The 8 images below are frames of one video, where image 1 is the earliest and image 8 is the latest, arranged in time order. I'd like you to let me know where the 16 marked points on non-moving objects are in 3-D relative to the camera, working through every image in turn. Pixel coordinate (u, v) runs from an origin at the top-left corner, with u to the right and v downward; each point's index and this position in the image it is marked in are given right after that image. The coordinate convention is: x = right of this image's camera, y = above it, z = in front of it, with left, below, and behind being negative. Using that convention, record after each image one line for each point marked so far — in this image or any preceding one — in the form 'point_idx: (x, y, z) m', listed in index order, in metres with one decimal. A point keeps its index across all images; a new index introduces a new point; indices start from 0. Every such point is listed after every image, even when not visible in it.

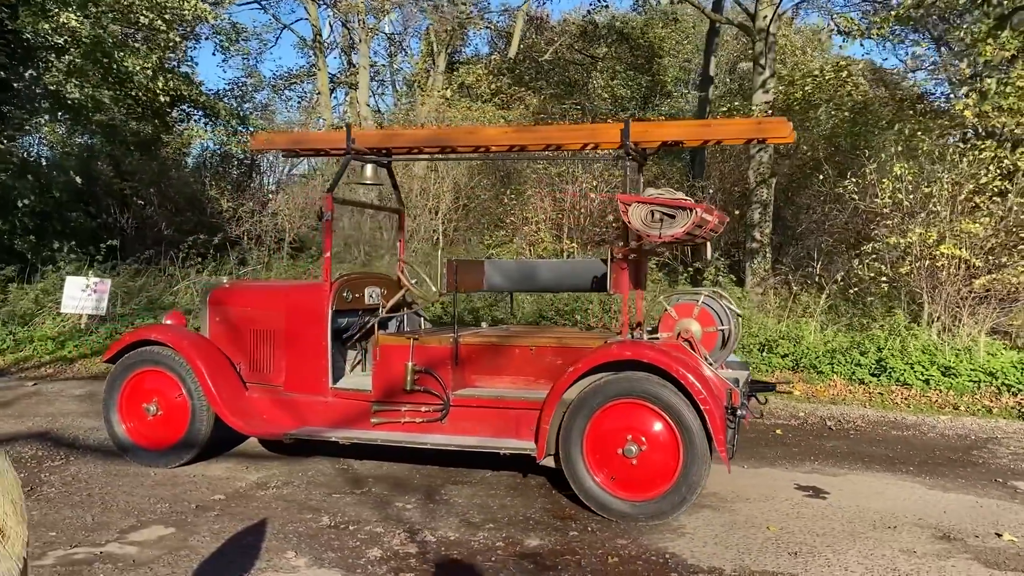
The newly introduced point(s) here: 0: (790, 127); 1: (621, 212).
0: (+1.3, +0.7, +4.0) m
1: (+0.5, +0.3, +3.9) m
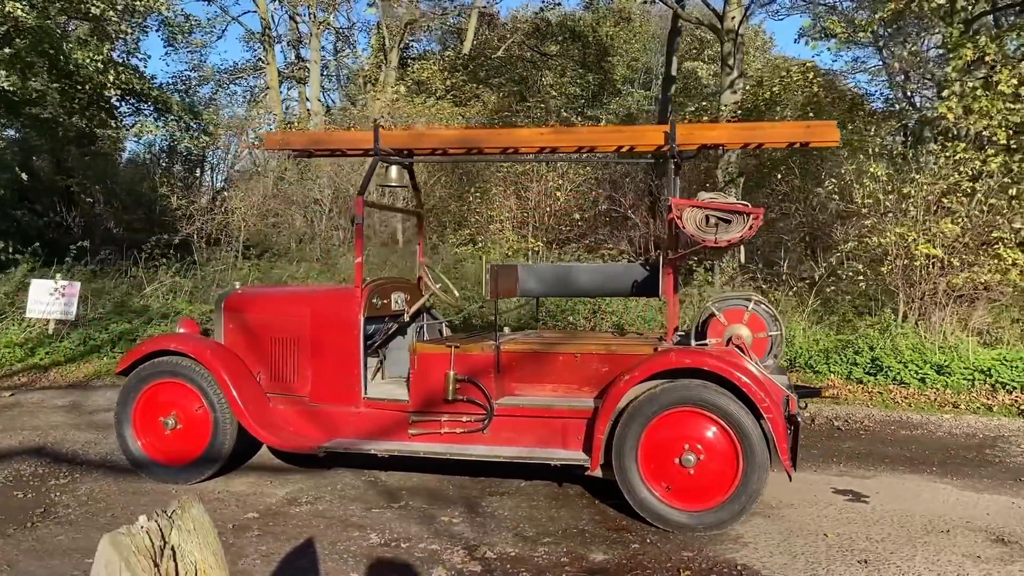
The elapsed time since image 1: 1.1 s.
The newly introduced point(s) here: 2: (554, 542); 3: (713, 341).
0: (+1.5, +0.7, +4.0) m
1: (+0.7, +0.3, +3.8) m
2: (+0.2, -1.1, +3.7) m
3: (+0.9, -0.2, +4.0) m
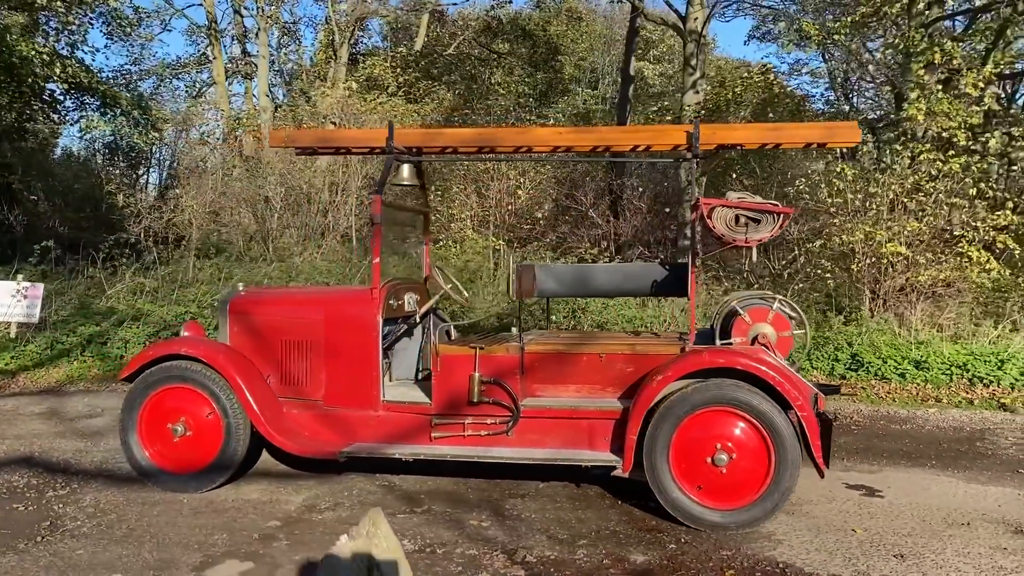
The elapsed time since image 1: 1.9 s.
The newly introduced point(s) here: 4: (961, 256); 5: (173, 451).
0: (+1.6, +0.7, +4.0) m
1: (+0.8, +0.3, +3.9) m
2: (+0.3, -1.1, +3.6) m
3: (+1.0, -0.2, +4.0) m
4: (+4.7, +0.3, +9.4) m
5: (-1.6, -0.8, +4.3) m
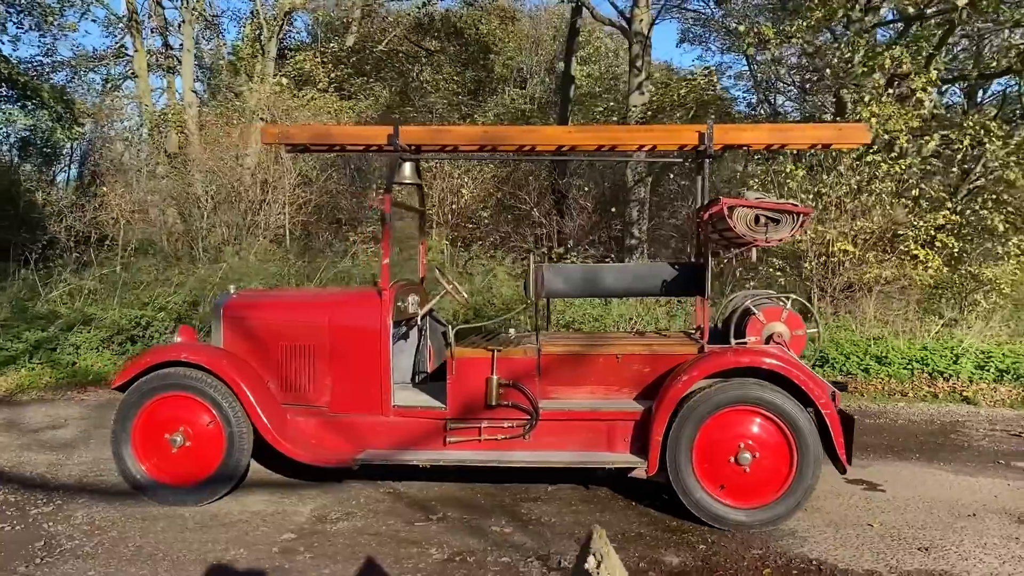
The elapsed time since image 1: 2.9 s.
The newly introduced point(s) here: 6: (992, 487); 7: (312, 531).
0: (+1.7, +0.7, +4.1) m
1: (+0.9, +0.3, +3.9) m
2: (+0.4, -1.1, +3.6) m
3: (+1.1, -0.2, +4.1) m
4: (+4.3, +0.4, +9.7) m
5: (-1.6, -0.8, +4.0) m
6: (+2.5, -1.0, +4.6) m
7: (-0.9, -1.0, +3.8) m
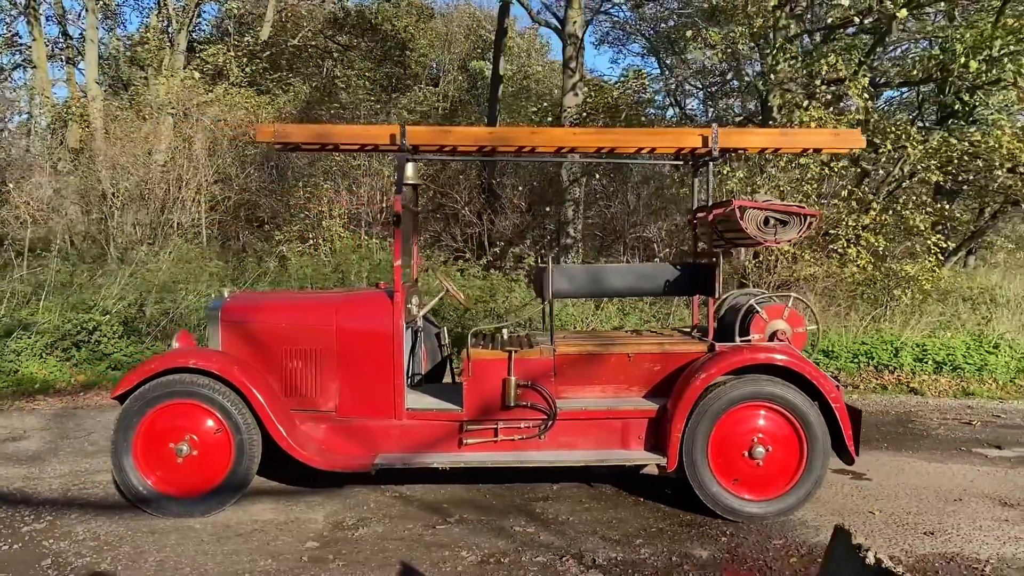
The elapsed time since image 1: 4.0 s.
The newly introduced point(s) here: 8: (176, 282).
0: (+1.7, +0.7, +4.3) m
1: (+1.0, +0.3, +4.0) m
2: (+0.6, -1.1, +3.7) m
3: (+1.2, -0.2, +4.2) m
4: (+3.7, +0.4, +10.2) m
5: (-1.5, -0.8, +3.9) m
6: (+2.5, -1.0, +4.8) m
7: (-0.8, -1.1, +3.7) m
8: (-3.1, +0.1, +8.0) m
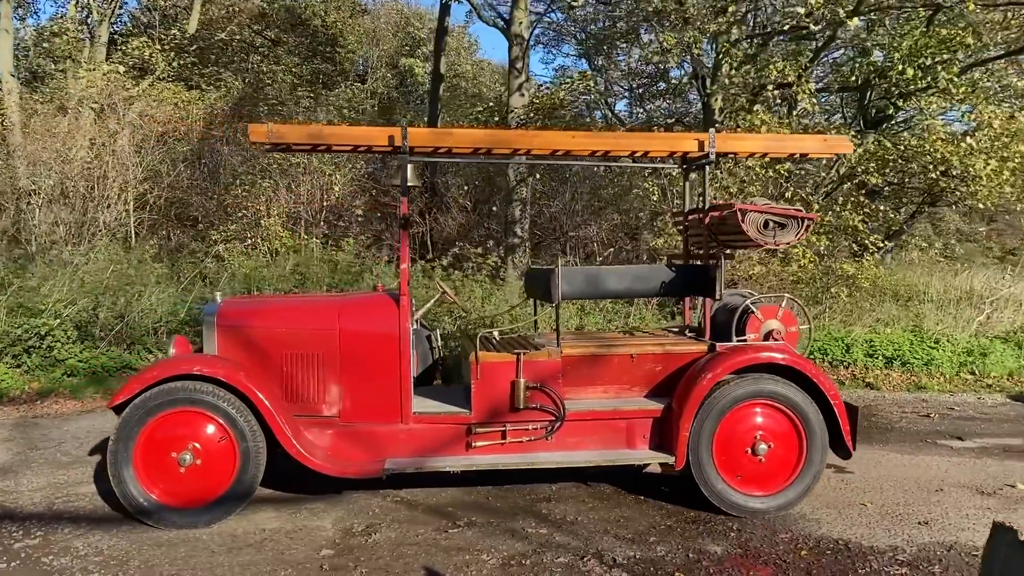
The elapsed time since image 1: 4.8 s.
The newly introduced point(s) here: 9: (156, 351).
0: (+1.7, +0.7, +4.5) m
1: (+1.0, +0.3, +4.1) m
2: (+0.6, -1.1, +3.7) m
3: (+1.2, -0.2, +4.3) m
4: (+3.2, +0.4, +10.5) m
5: (-1.4, -0.8, +3.8) m
6: (+2.4, -1.0, +5.1) m
7: (-0.7, -1.1, +3.7) m
8: (-3.4, 0.0, +7.7) m
9: (-3.0, -0.5, +7.5) m
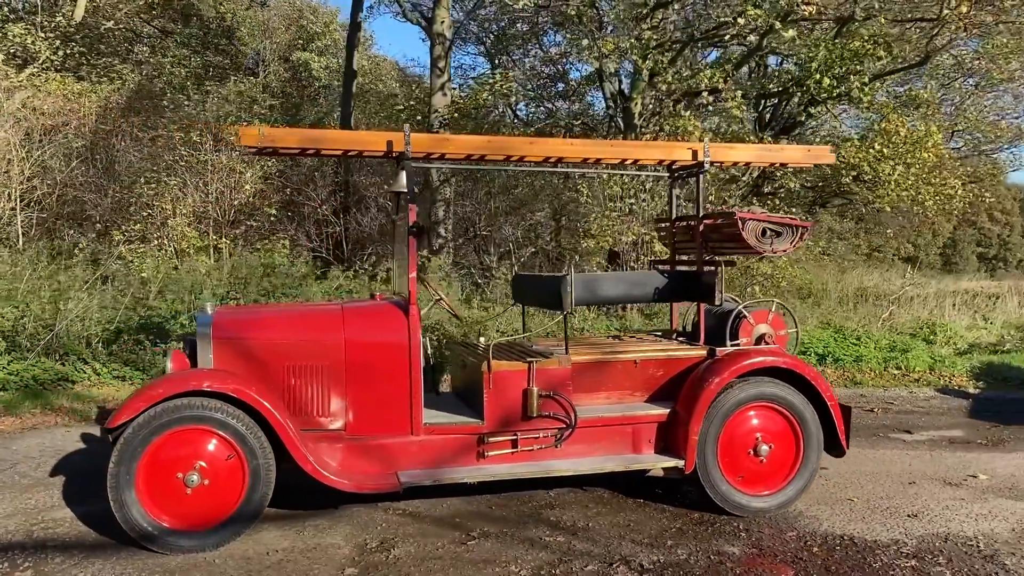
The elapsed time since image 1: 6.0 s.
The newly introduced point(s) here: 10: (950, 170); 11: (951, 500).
0: (+1.7, +0.7, +4.7) m
1: (+1.1, +0.3, +4.2) m
2: (+0.7, -1.1, +3.8) m
3: (+1.2, -0.3, +4.4) m
4: (+2.4, +0.4, +10.8) m
5: (-1.3, -0.9, +3.6) m
6: (+2.3, -1.0, +5.4) m
7: (-0.6, -1.1, +3.6) m
8: (-3.8, 0.0, +7.3) m
9: (-3.4, -0.6, +7.1) m
10: (+6.5, +1.7, +13.0) m
11: (+2.2, -1.1, +4.4) m
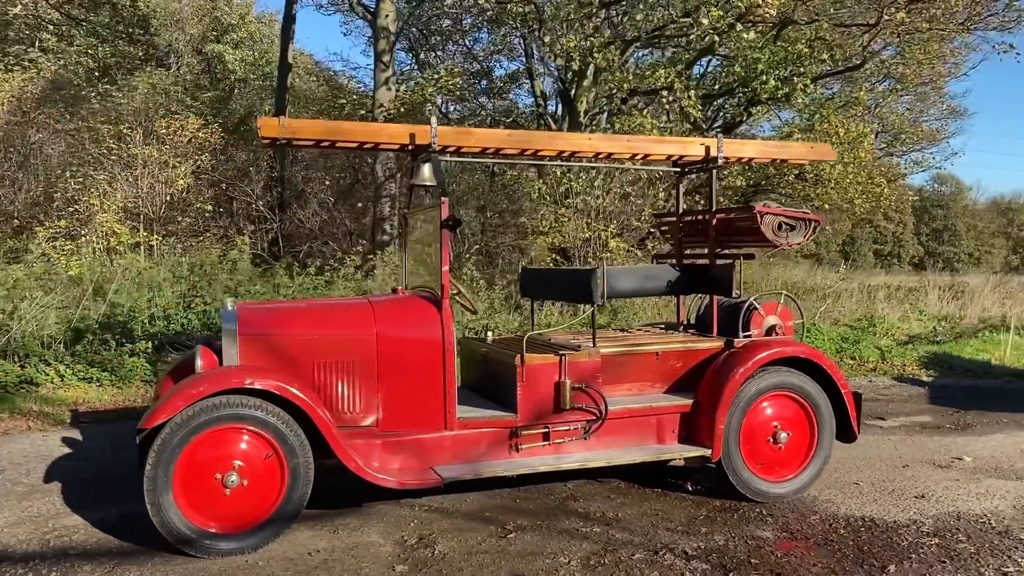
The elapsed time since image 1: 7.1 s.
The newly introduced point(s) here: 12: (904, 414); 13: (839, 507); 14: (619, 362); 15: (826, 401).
0: (+1.7, +0.7, +4.8) m
1: (+1.2, +0.3, +4.3) m
2: (+0.9, -1.1, +3.9) m
3: (+1.3, -0.2, +4.6) m
4: (+1.9, +0.5, +11.0) m
5: (-1.1, -0.9, +3.5) m
6: (+2.3, -1.0, +5.6) m
7: (-0.4, -1.1, +3.5) m
8: (-3.9, 0.0, +6.9) m
9: (-3.5, -0.6, +6.7) m
10: (+5.7, +1.8, +13.6) m
11: (+2.3, -1.0, +4.7) m
12: (+2.9, -0.9, +6.5) m
13: (+1.6, -1.0, +4.2) m
14: (+0.5, -0.4, +4.3) m
15: (+1.5, -0.6, +4.4) m
